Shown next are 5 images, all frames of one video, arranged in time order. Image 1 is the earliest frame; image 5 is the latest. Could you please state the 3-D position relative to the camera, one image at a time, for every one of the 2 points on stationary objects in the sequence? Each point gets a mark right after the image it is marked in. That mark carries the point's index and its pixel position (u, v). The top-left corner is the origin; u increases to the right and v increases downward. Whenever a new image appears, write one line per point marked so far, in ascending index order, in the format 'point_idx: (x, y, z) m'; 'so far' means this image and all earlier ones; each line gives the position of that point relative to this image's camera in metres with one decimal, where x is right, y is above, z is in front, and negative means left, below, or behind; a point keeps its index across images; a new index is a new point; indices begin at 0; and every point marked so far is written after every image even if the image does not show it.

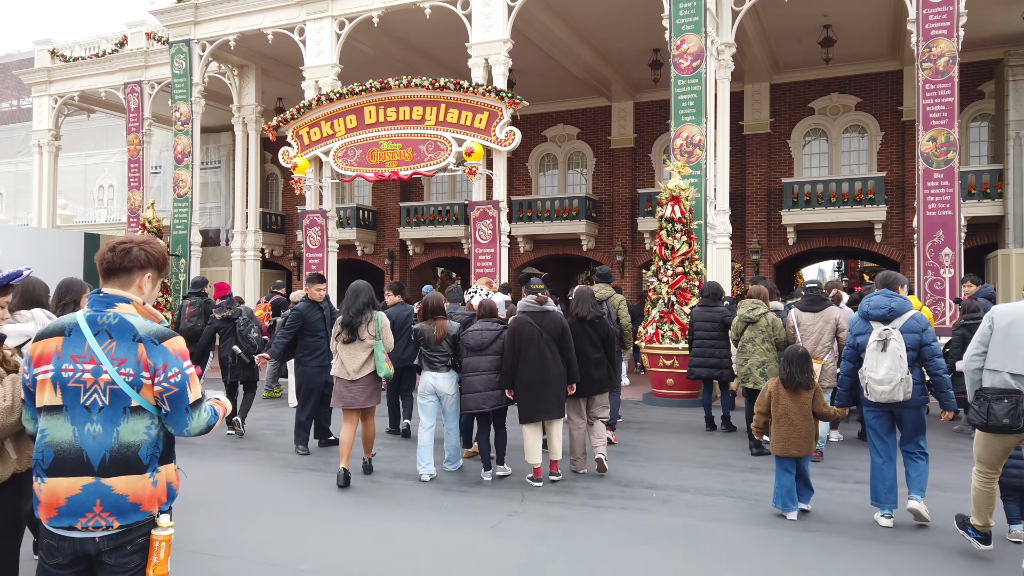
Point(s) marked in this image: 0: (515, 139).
0: (+0.1, +2.6, +12.6) m
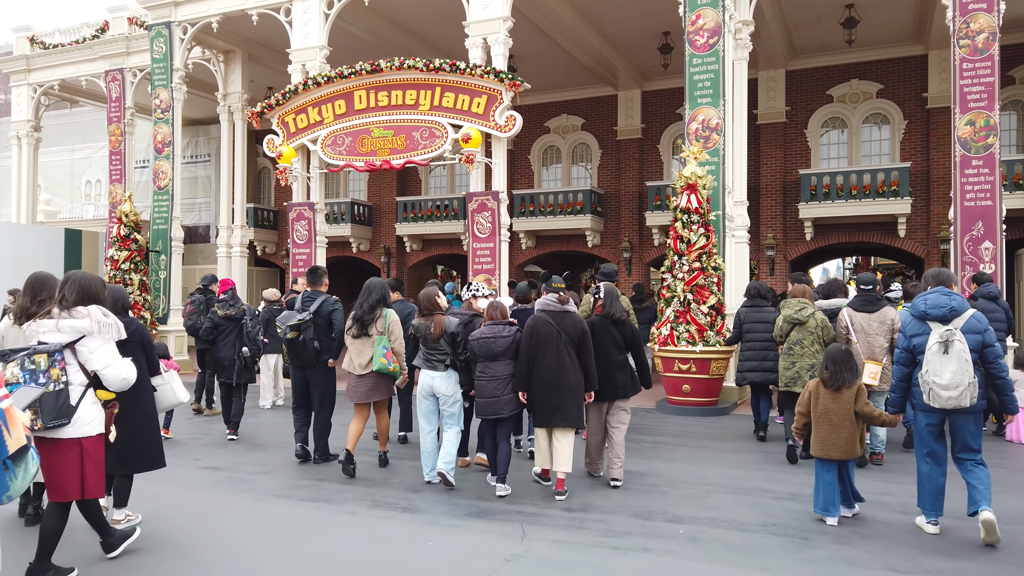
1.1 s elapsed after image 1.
0: (+0.1, +2.7, +11.7) m
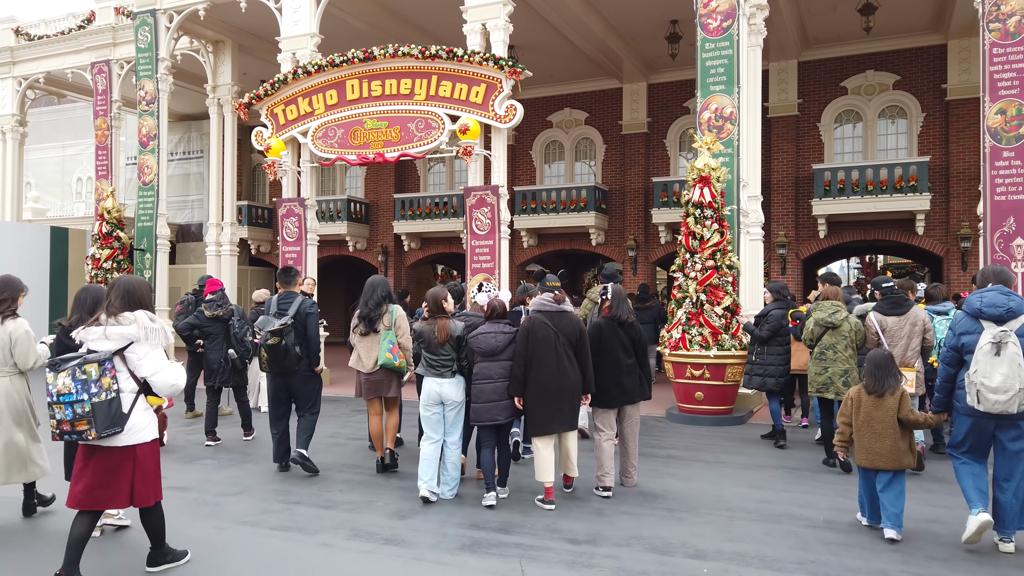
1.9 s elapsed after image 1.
0: (+0.1, +2.7, +11.0) m
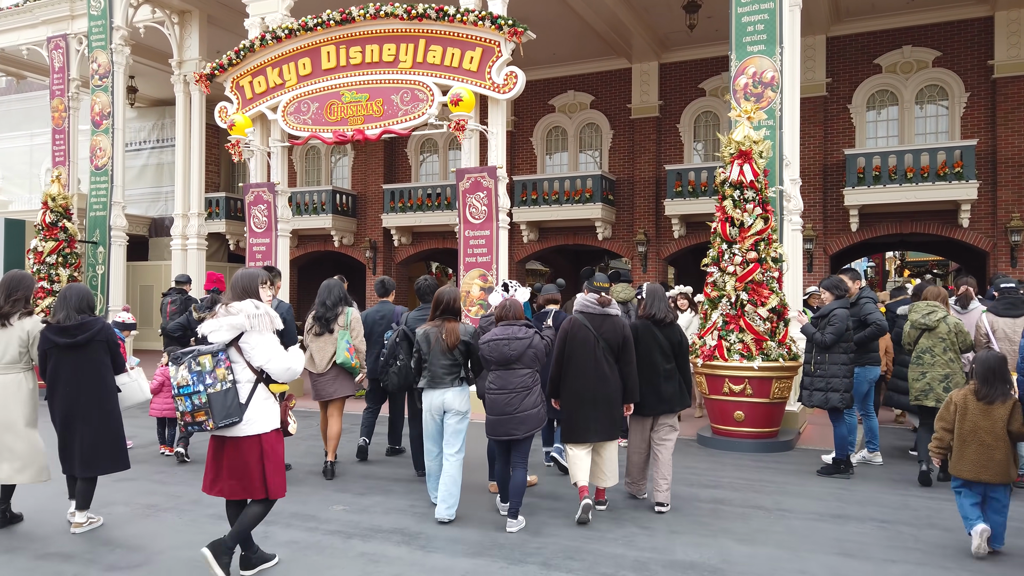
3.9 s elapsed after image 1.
0: (+0.1, +2.7, +9.4) m
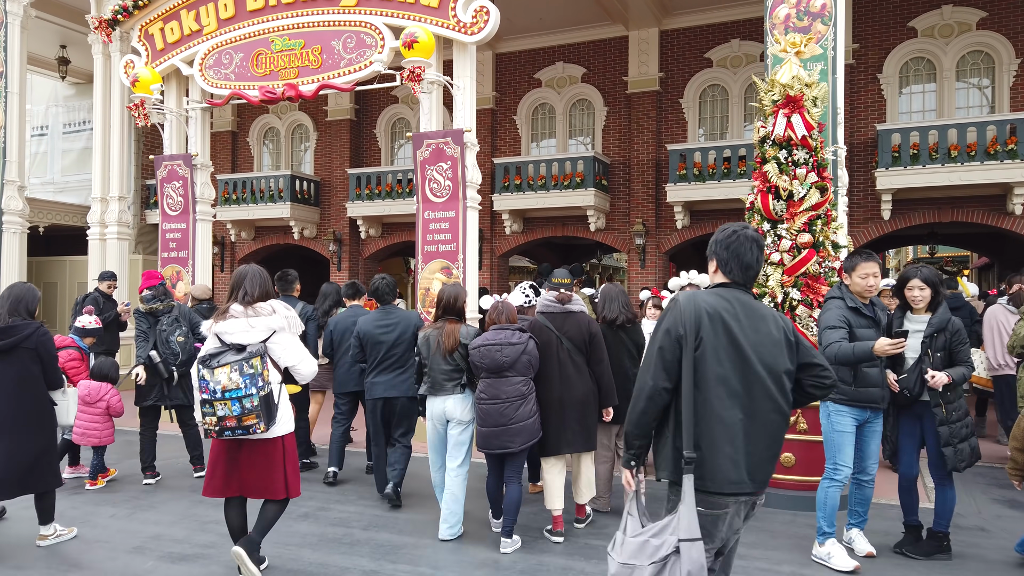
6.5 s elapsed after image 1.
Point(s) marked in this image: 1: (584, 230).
0: (-0.2, +2.8, +7.3) m
1: (+1.5, +1.2, +15.3) m
